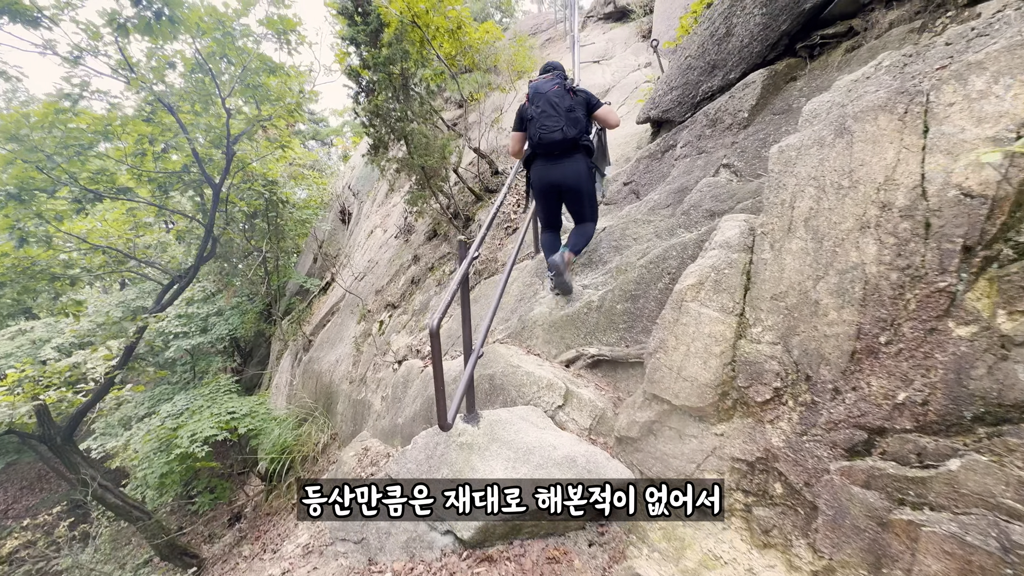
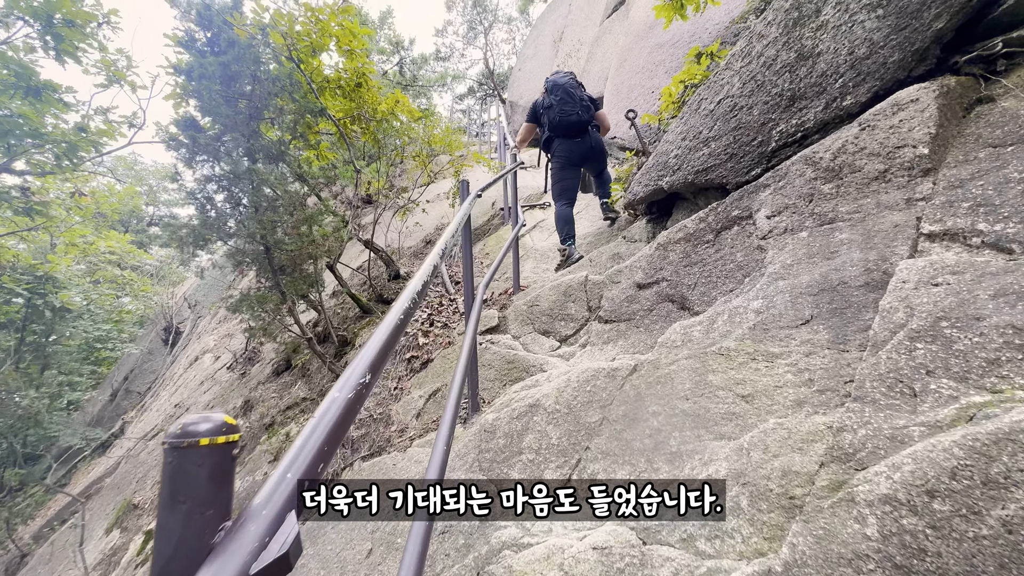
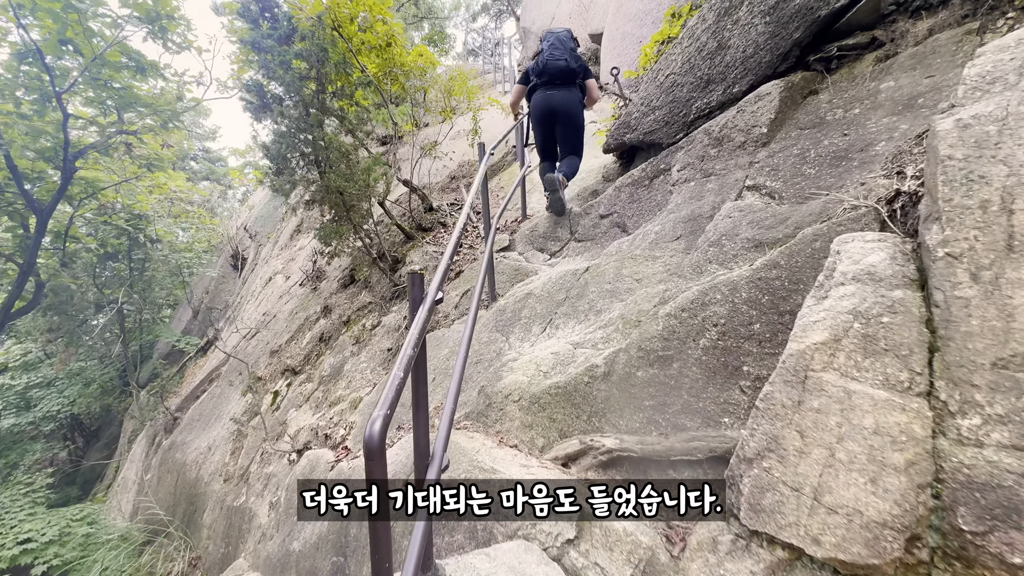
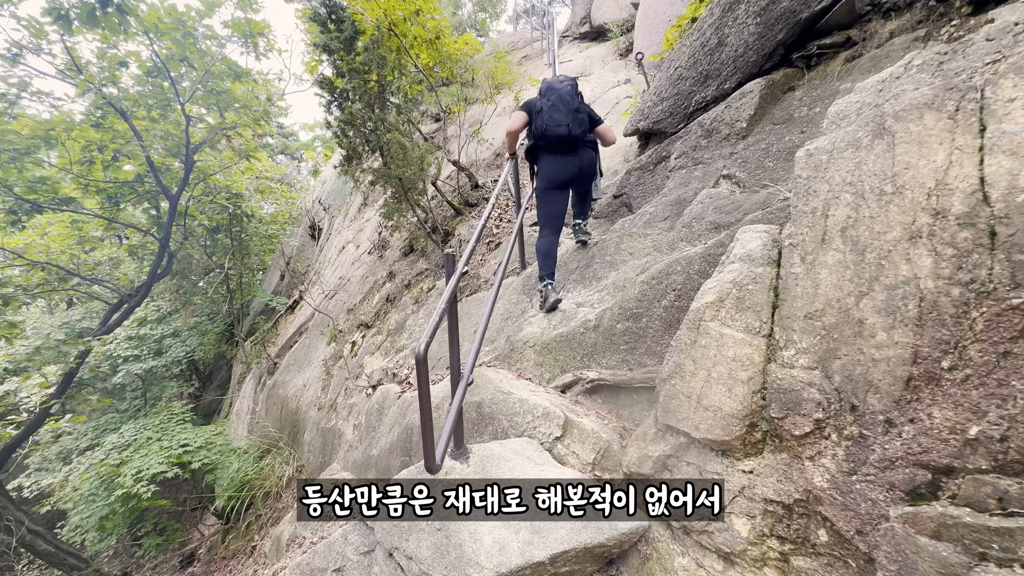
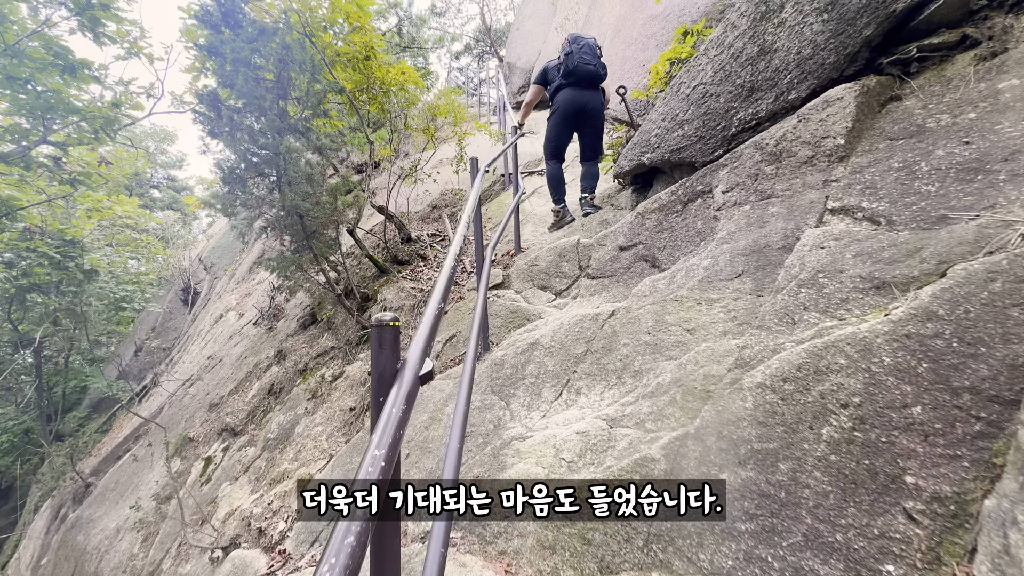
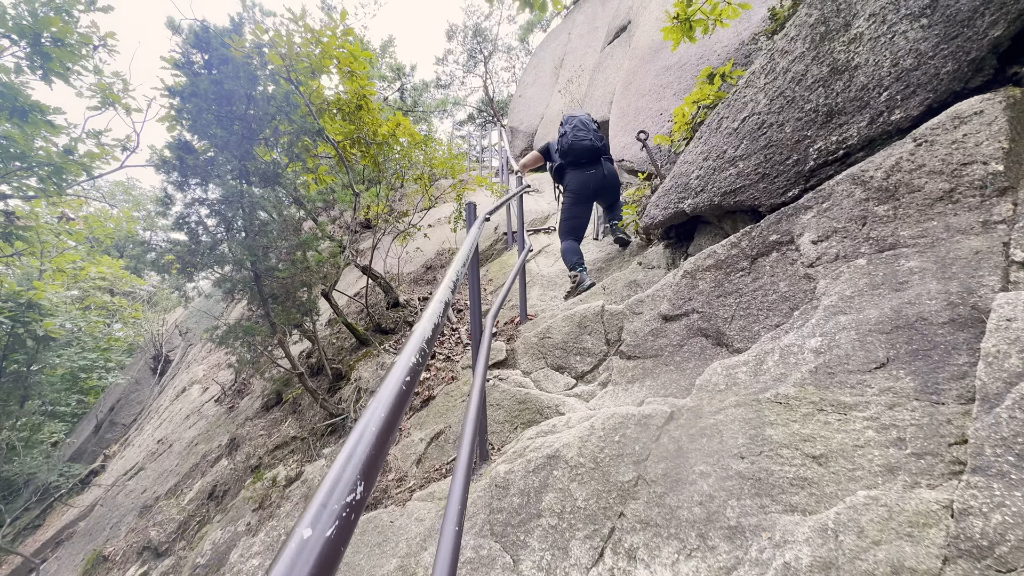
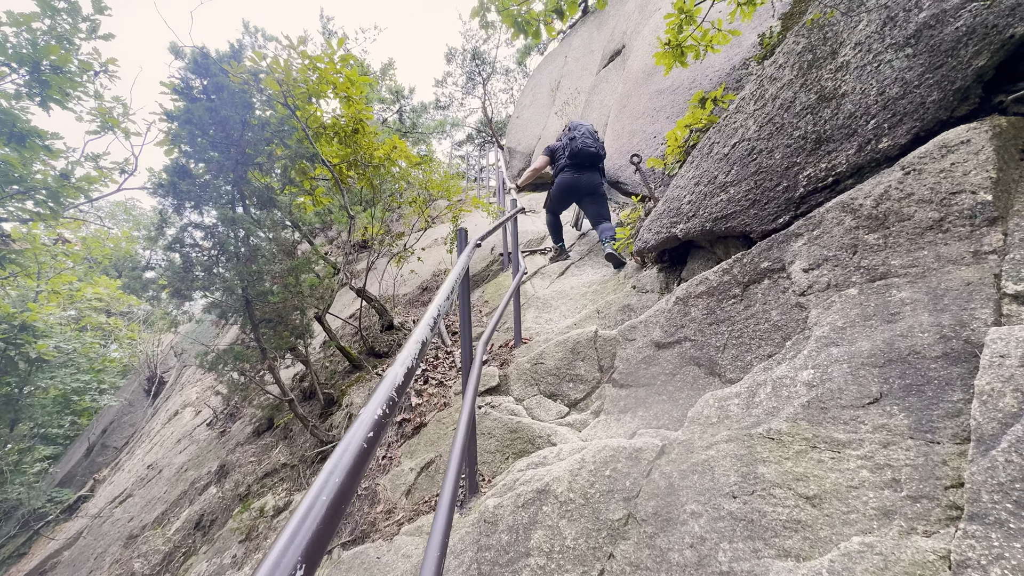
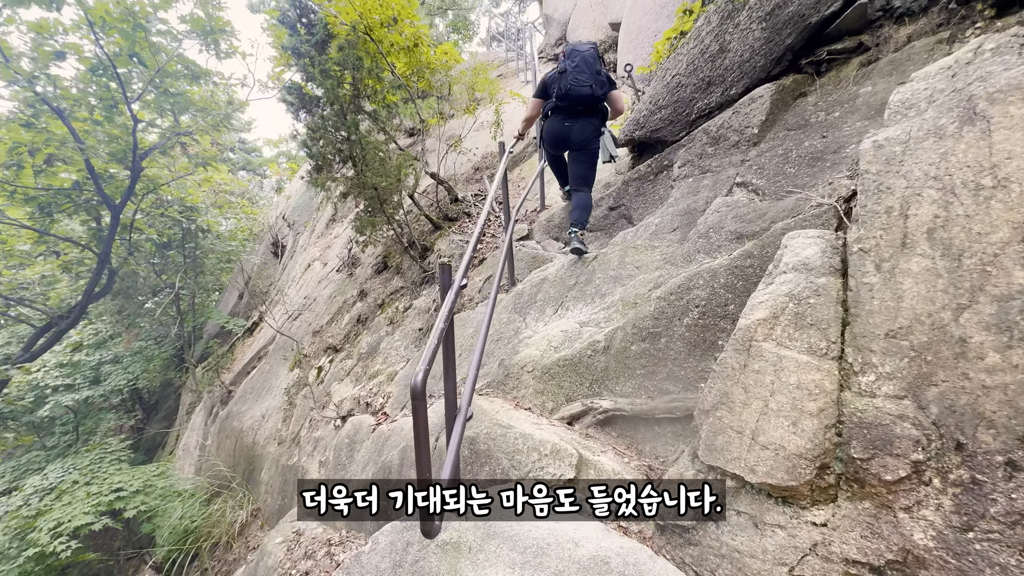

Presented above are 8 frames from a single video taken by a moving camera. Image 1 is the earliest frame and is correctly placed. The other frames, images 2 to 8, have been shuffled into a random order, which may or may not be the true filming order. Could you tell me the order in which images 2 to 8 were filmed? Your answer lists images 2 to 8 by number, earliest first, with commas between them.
4, 8, 3, 5, 2, 6, 7
